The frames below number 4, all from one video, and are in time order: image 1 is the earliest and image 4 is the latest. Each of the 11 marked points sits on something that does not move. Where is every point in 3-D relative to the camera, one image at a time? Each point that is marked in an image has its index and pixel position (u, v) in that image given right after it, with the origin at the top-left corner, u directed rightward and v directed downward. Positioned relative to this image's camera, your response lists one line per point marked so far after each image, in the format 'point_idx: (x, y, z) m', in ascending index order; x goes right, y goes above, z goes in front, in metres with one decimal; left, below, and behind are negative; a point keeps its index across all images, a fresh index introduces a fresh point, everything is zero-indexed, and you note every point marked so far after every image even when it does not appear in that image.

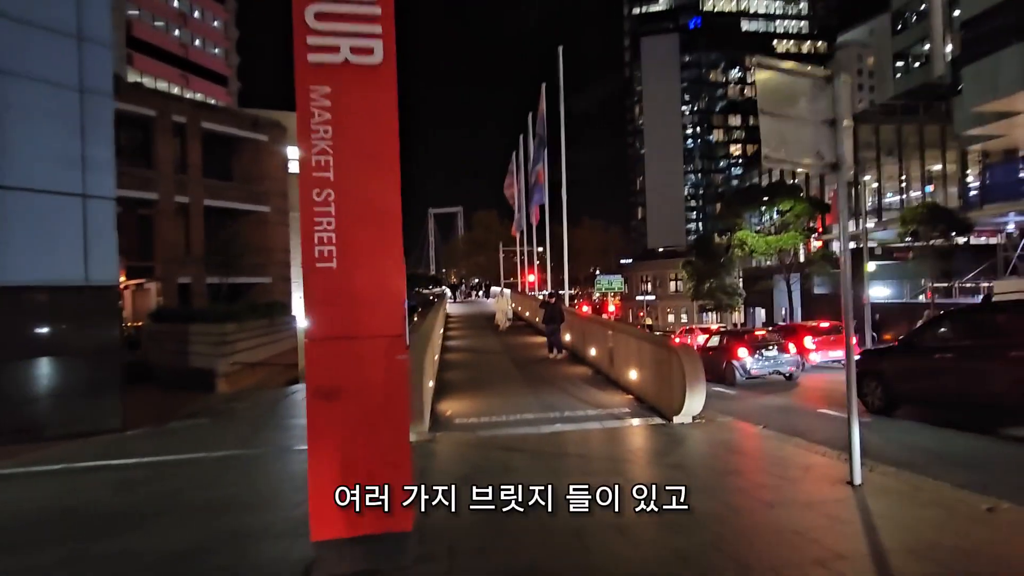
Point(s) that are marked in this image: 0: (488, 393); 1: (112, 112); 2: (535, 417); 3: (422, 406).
0: (-0.7, -3.4, +16.5) m
1: (-12.9, +5.7, +16.5) m
2: (+0.6, -3.5, +13.9) m
3: (-2.2, -2.9, +12.5) m
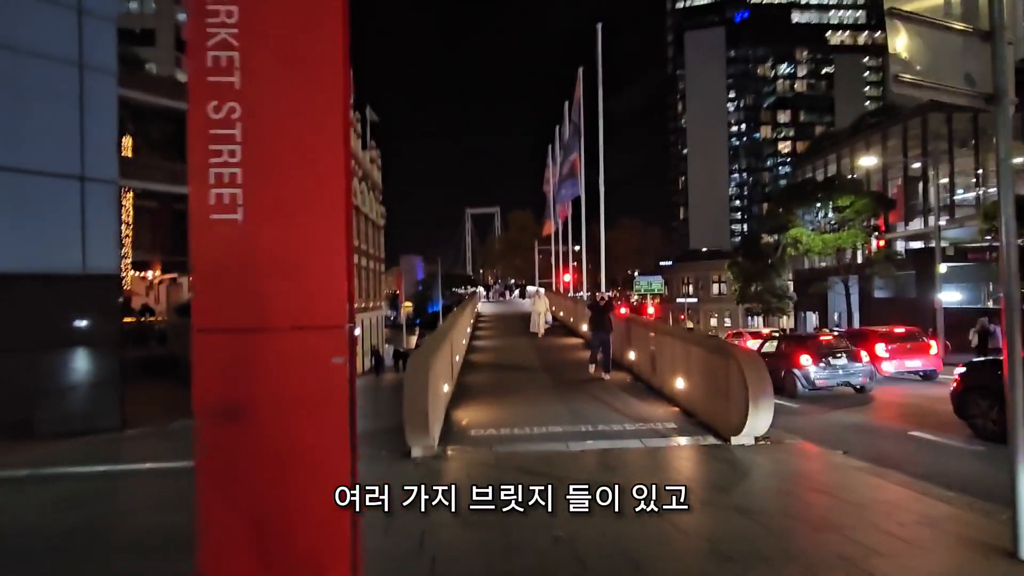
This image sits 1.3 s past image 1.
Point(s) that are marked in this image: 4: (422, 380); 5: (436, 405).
0: (+0.1, -3.2, +14.6) m
1: (-12.0, +6.0, +15.5) m
2: (+1.2, -3.3, +11.9) m
3: (-1.7, -2.7, +10.7) m
4: (-1.8, -2.0, +10.3) m
5: (-1.7, -2.7, +11.3) m
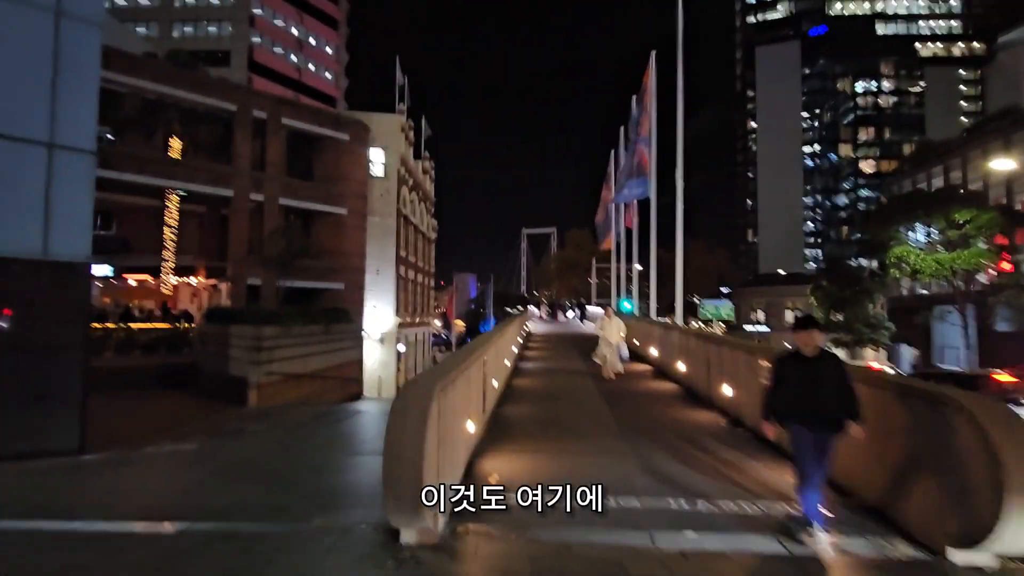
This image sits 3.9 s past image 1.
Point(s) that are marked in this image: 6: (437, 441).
0: (+1.1, -3.3, +10.5) m
1: (-10.5, +6.2, +13.0) m
2: (+2.0, -3.3, +7.7) m
3: (-1.0, -2.5, +6.8) m
4: (-1.2, -1.8, +6.4) m
5: (-1.0, -2.5, +7.3) m
6: (-1.0, -2.1, +7.0) m
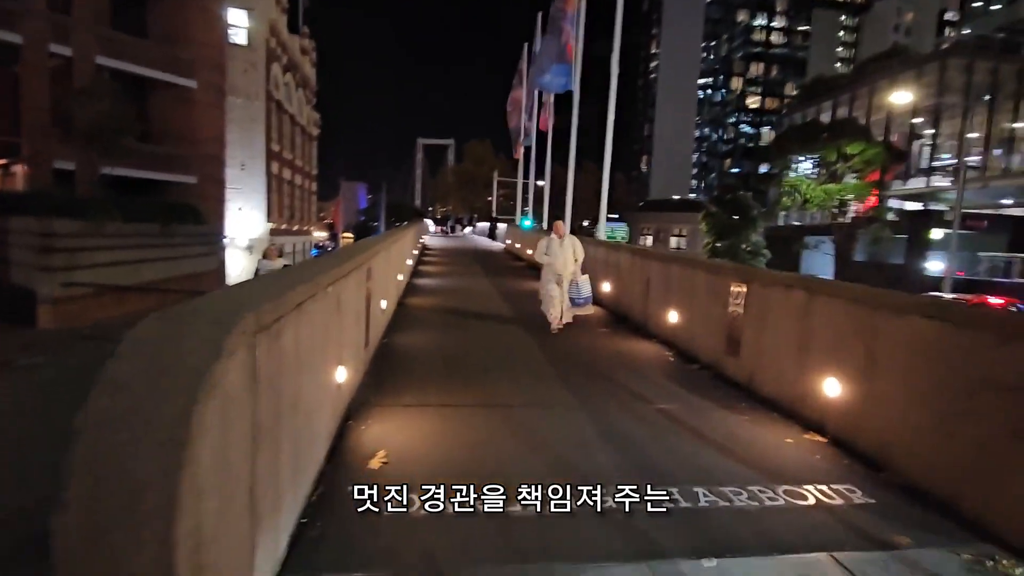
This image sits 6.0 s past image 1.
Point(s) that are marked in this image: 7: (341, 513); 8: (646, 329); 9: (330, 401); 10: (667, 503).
0: (-0.4, -1.6, +7.4) m
1: (-11.8, +8.4, +6.1) m
2: (+1.0, -2.1, +4.9) m
3: (-1.7, -1.4, +3.3) m
4: (-1.7, -0.7, +2.8) m
5: (-1.8, -1.3, +3.8) m
6: (-1.7, -0.9, +3.4) m
7: (-1.5, -2.0, +4.6) m
8: (+3.2, -0.9, +12.3) m
9: (-2.0, -1.2, +5.7) m
10: (+1.5, -2.1, +5.0) m
